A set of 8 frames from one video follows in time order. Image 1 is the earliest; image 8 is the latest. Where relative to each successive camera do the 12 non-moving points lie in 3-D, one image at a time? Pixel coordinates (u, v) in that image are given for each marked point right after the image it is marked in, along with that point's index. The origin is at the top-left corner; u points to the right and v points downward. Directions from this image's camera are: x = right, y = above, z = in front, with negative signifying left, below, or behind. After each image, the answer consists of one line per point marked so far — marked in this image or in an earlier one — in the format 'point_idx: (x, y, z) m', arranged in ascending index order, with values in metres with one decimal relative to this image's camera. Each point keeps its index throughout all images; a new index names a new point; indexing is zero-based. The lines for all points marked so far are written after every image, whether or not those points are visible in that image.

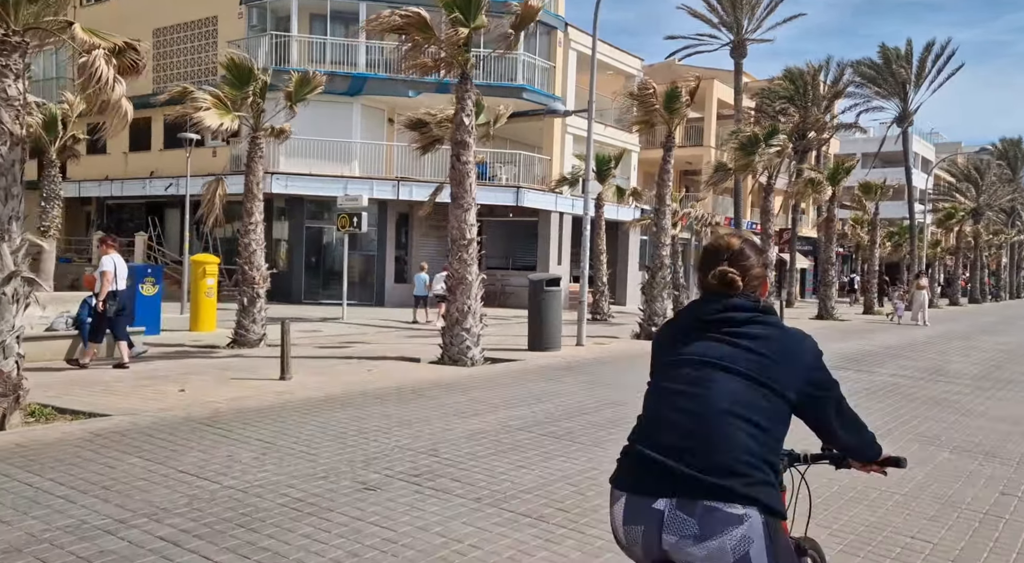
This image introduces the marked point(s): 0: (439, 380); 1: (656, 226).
0: (-0.8, -1.1, +10.5) m
1: (+2.7, +1.0, +18.1) m
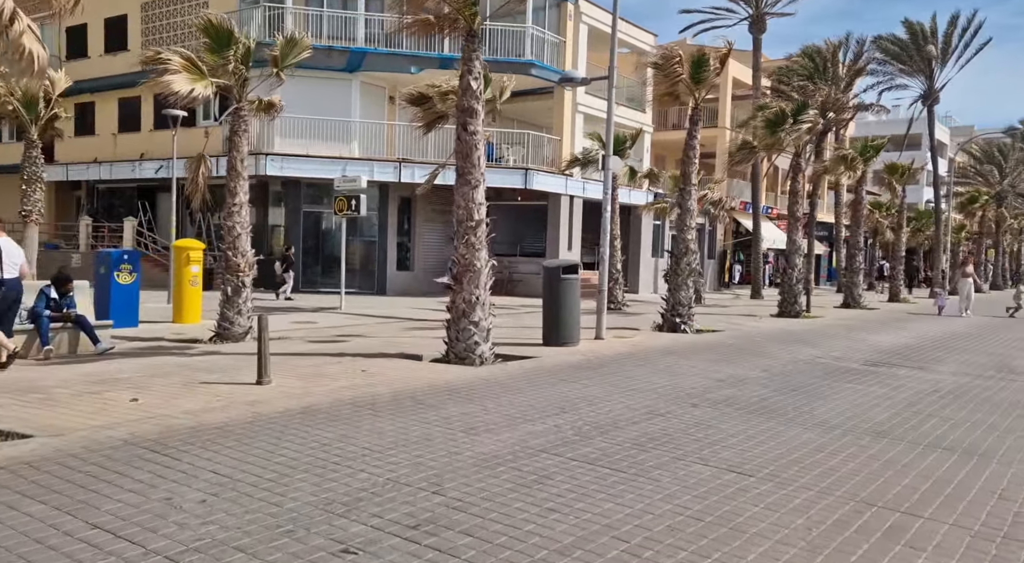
0: (-0.7, -1.0, +9.0) m
1: (+2.9, +1.3, +16.5) m
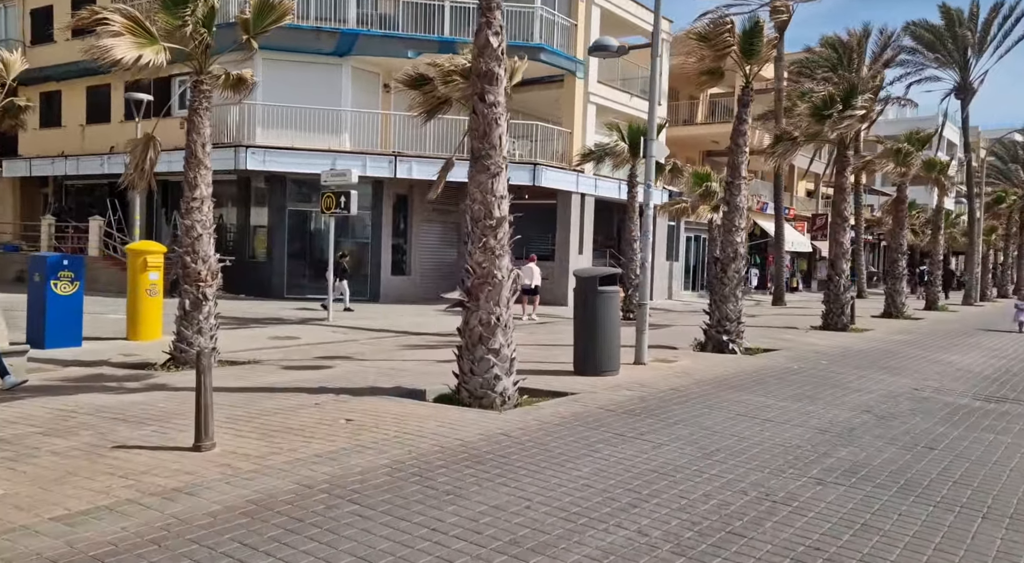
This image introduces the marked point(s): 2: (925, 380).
0: (-0.4, -1.1, +6.5) m
1: (+3.1, +1.1, +14.0) m
2: (+4.9, -1.2, +11.4) m
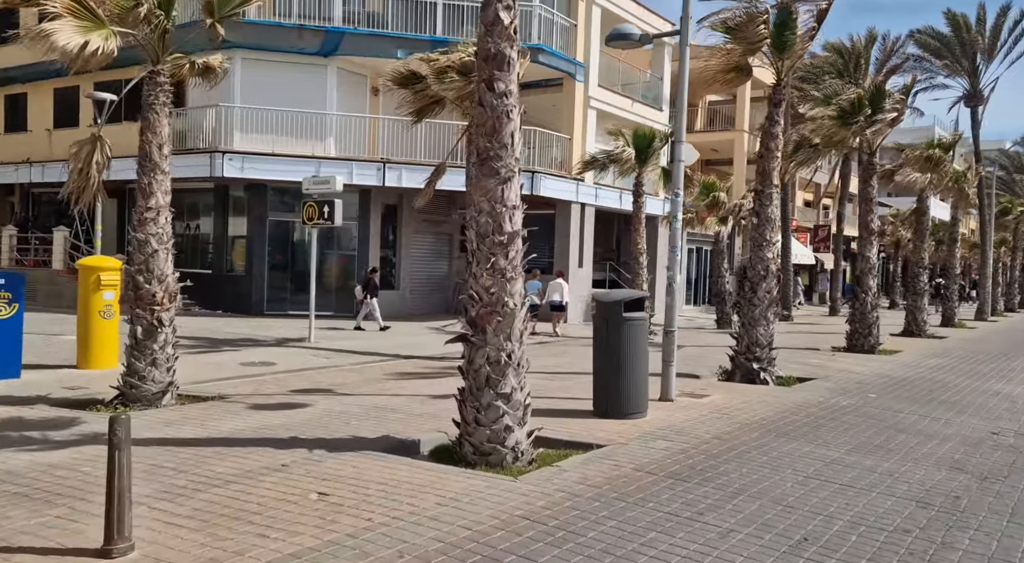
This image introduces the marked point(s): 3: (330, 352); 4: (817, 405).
0: (-0.2, -1.3, +4.9) m
1: (+3.2, +0.8, +12.5) m
2: (+4.9, -1.4, +9.8) m
3: (-3.0, -1.2, +15.9) m
4: (+3.2, -1.3, +10.1) m
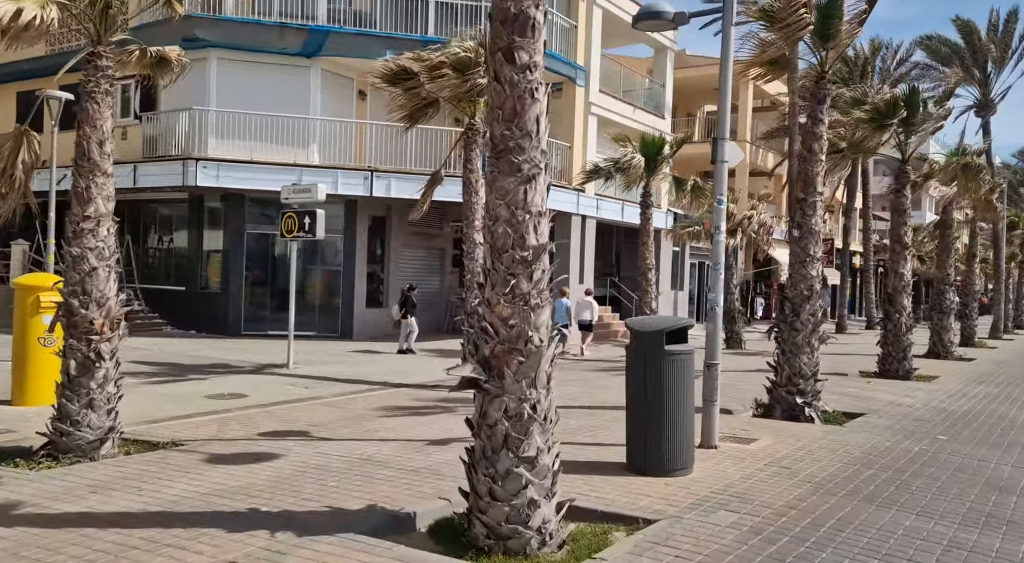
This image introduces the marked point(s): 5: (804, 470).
0: (-0.1, -1.4, +3.2) m
1: (+3.2, +0.6, +10.9) m
2: (+5.1, -1.6, +8.2) m
3: (-3.0, -1.5, +14.3) m
4: (+3.3, -1.5, +8.5) m
5: (+2.2, -1.5, +7.4) m
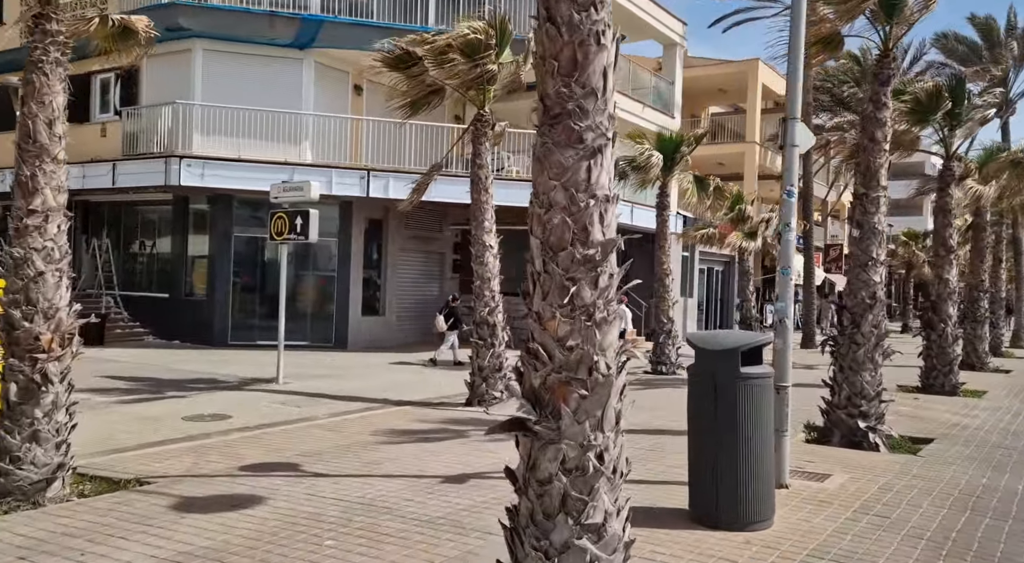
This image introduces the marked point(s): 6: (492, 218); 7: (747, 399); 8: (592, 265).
0: (+0.2, -1.4, +1.9) m
1: (+3.4, +0.5, +9.6) m
2: (+5.3, -1.7, +6.9) m
3: (-2.8, -1.5, +12.9) m
4: (+3.5, -1.6, +7.1) m
5: (+2.5, -1.5, +6.0) m
6: (-0.3, +0.9, +13.1) m
7: (+1.4, -0.7, +5.8) m
8: (+0.3, +0.1, +4.0) m
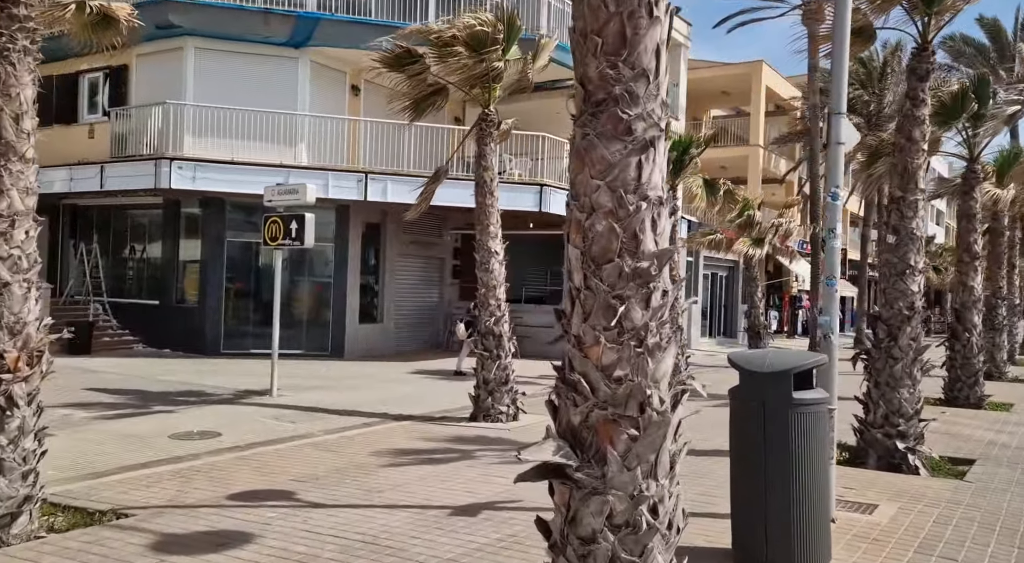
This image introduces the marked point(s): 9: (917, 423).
0: (+0.3, -1.5, +1.2) m
1: (+3.5, +0.4, +8.9) m
2: (+5.4, -1.7, +6.3) m
3: (-2.7, -1.6, +12.2) m
4: (+3.6, -1.6, +6.5) m
5: (+2.6, -1.6, +5.4) m
6: (-0.2, +0.8, +12.4) m
7: (+1.5, -0.8, +5.1) m
8: (+0.5, 0.0, +3.4) m
9: (+3.7, -1.3, +8.8) m
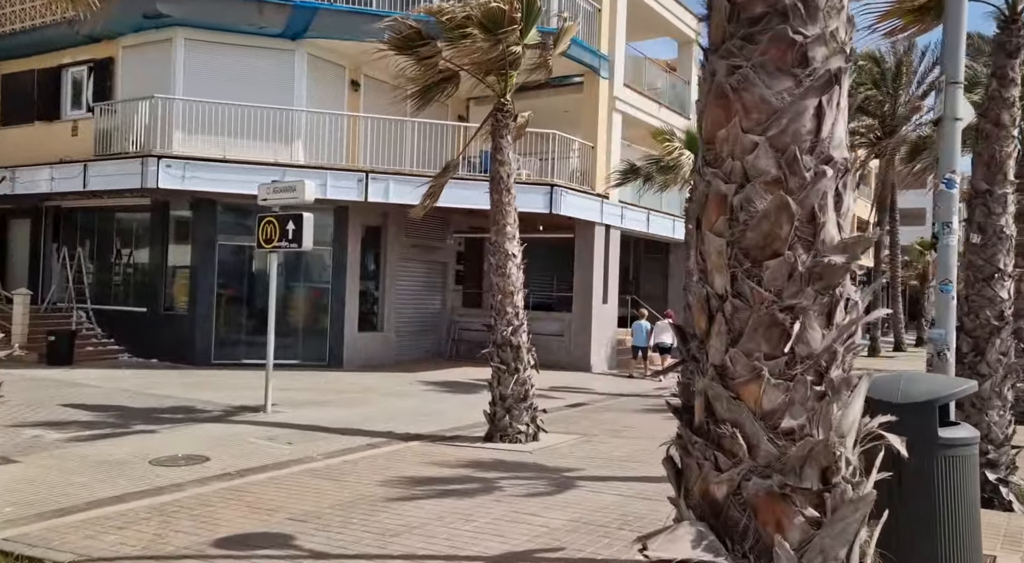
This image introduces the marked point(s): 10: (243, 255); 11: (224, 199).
0: (+0.6, -1.5, +0.1) m
1: (+3.8, +0.4, +7.8) m
2: (+5.7, -1.8, +5.1) m
3: (-2.5, -1.7, +11.0) m
4: (+3.9, -1.7, +5.4) m
5: (+2.9, -1.6, +4.2) m
6: (0.0, +0.7, +11.3) m
7: (+1.8, -0.8, +4.0) m
8: (+0.7, 0.0, +2.2) m
9: (+3.9, -1.3, +7.6) m
10: (-5.3, +0.5, +19.1) m
11: (-5.6, +1.6, +18.7) m
